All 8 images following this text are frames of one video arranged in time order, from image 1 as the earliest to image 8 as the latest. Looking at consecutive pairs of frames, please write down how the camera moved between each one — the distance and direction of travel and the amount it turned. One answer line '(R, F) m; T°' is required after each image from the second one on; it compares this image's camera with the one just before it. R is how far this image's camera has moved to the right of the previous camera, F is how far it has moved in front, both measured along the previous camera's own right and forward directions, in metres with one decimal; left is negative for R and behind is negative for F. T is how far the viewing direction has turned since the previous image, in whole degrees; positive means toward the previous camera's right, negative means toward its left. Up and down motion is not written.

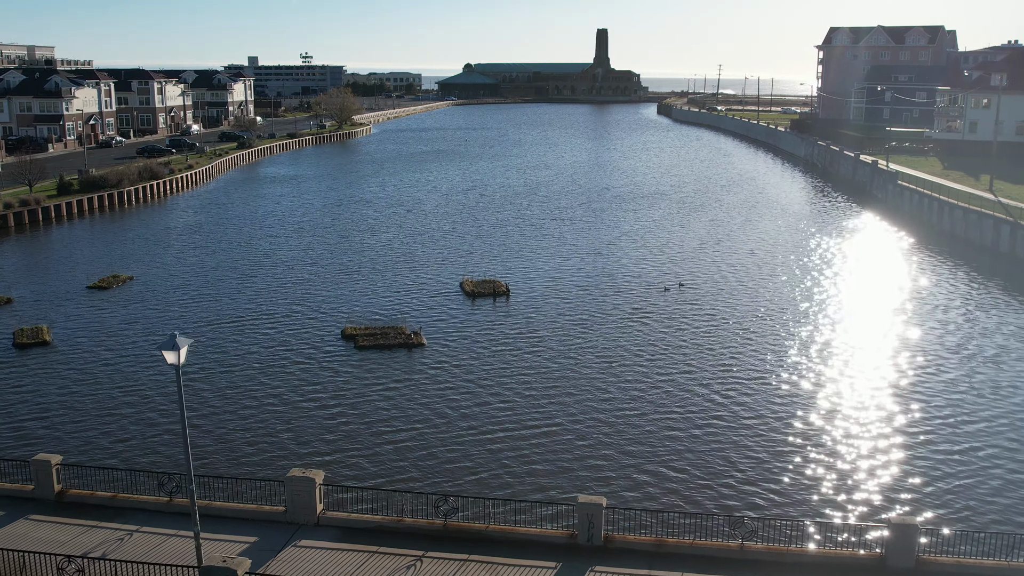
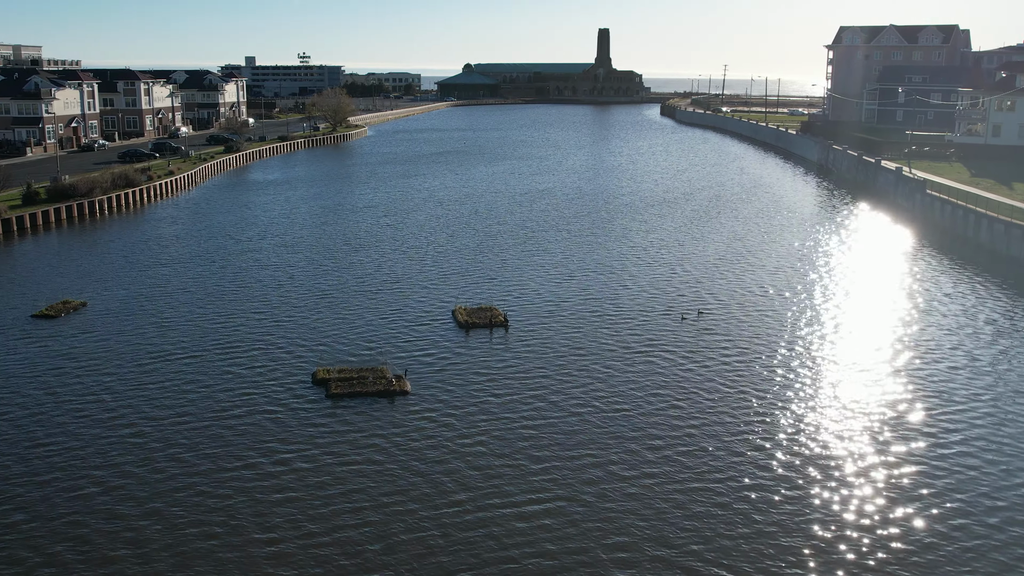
(0.0, +3.0) m; 0°
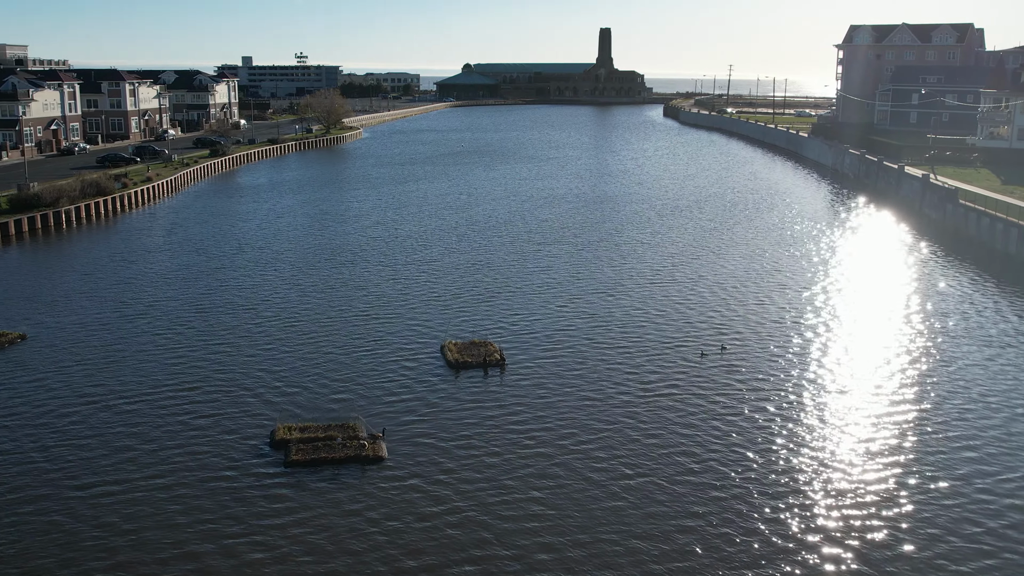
(+0.1, +3.0) m; 0°
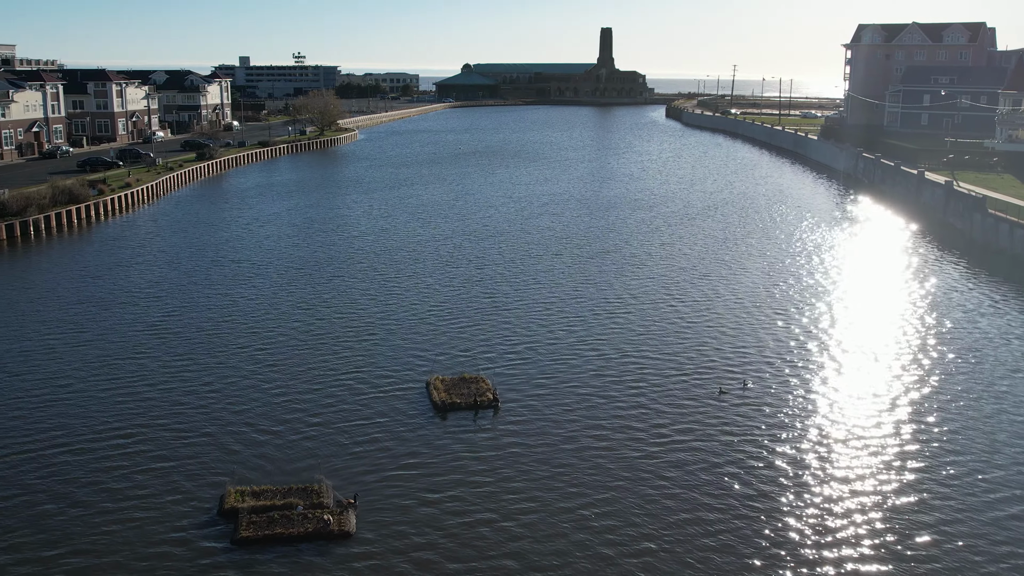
(+0.1, +2.4) m; 0°
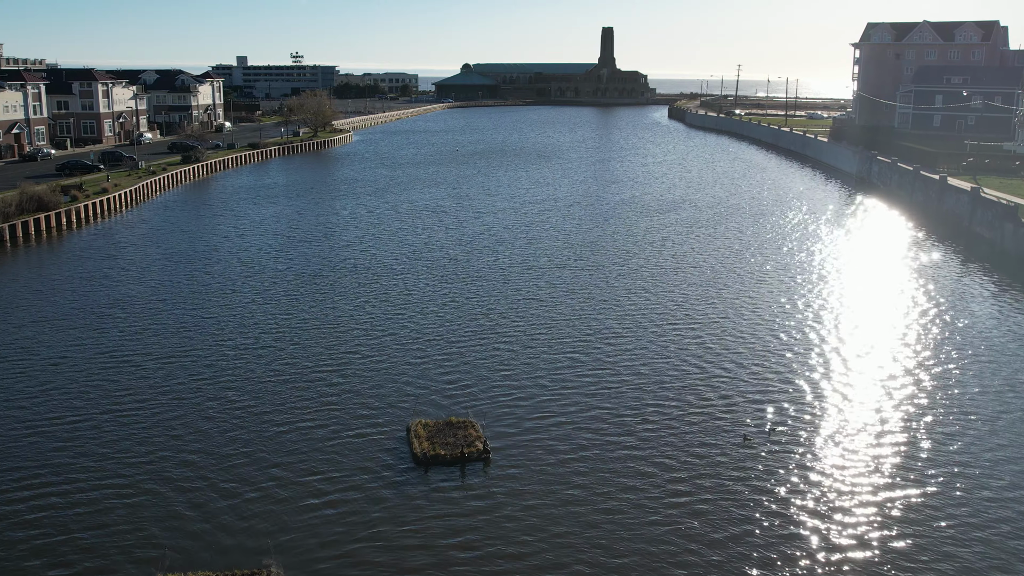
(+0.1, +2.4) m; 0°
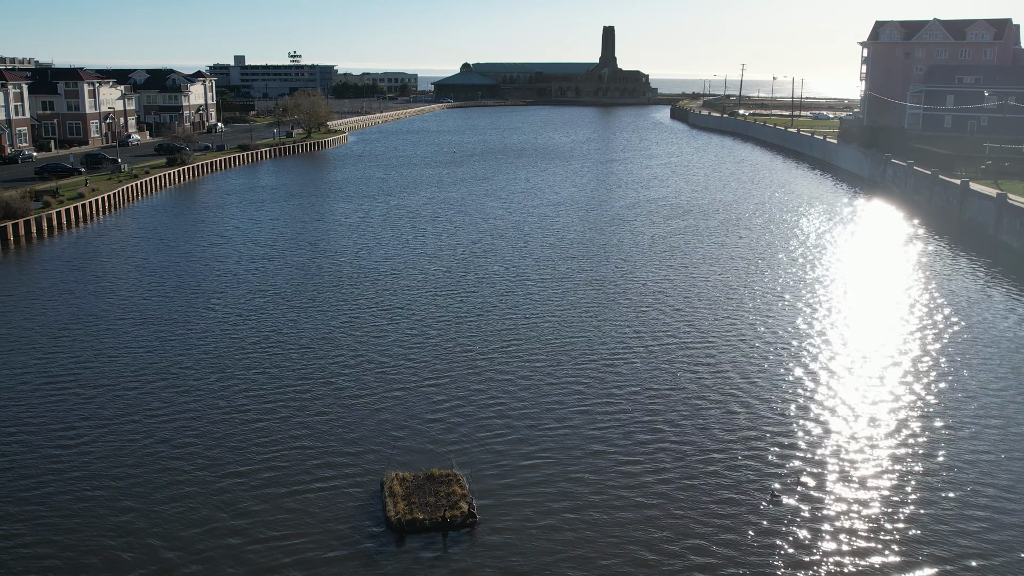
(+0.1, +2.2) m; 0°
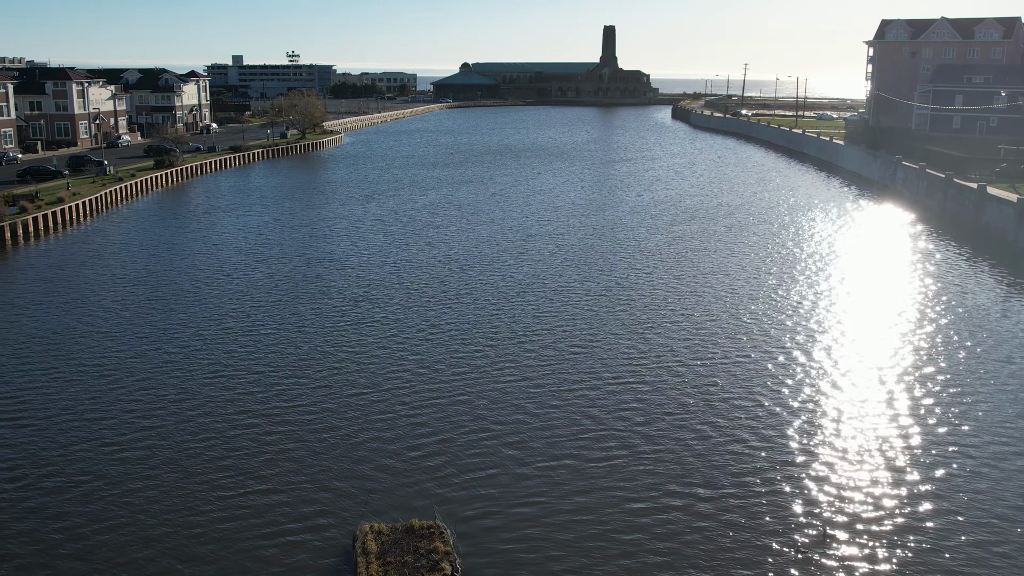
(+0.1, +1.6) m; 0°
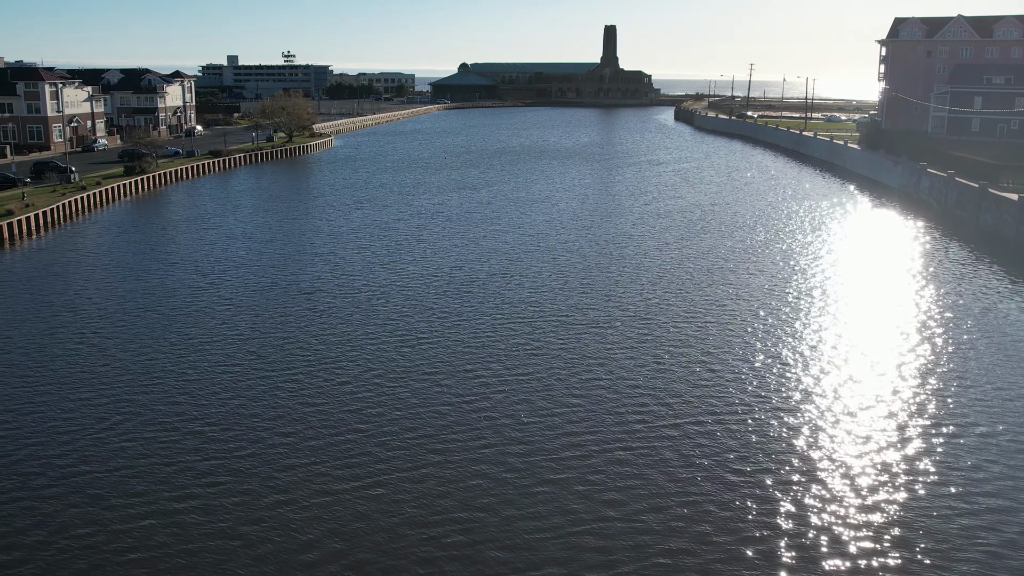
(+0.3, +3.5) m; 0°
